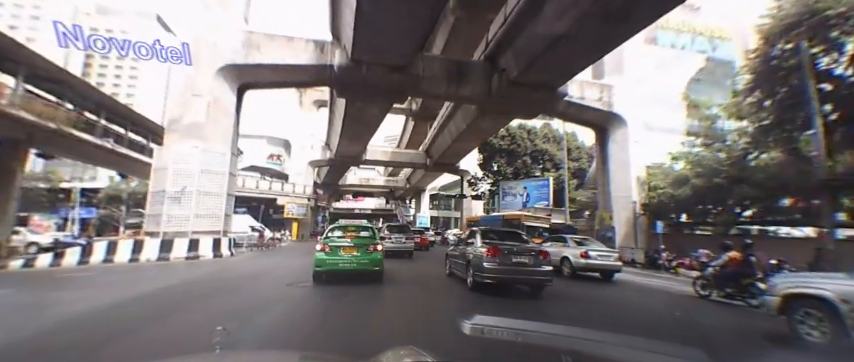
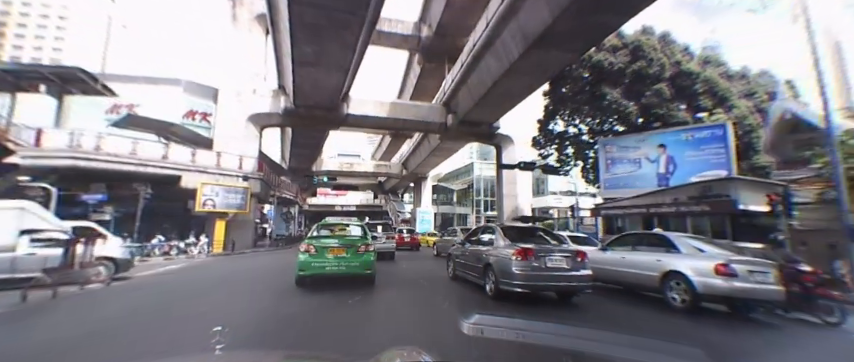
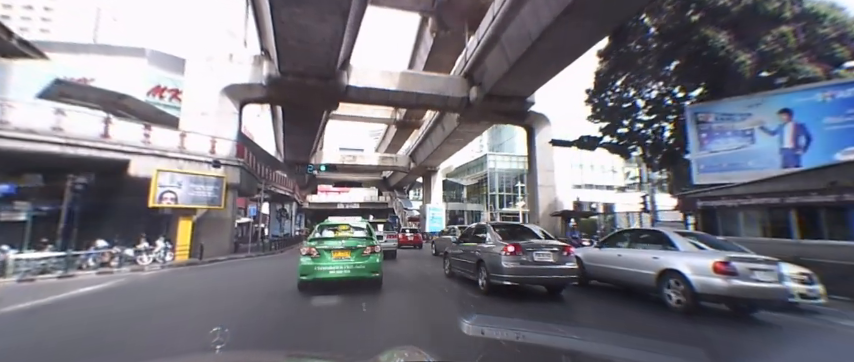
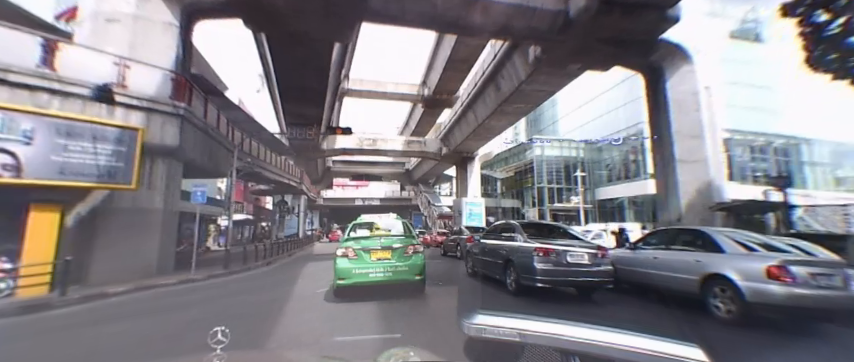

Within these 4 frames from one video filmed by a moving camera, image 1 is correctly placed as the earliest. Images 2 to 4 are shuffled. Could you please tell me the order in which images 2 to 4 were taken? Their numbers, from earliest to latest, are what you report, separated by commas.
2, 3, 4
